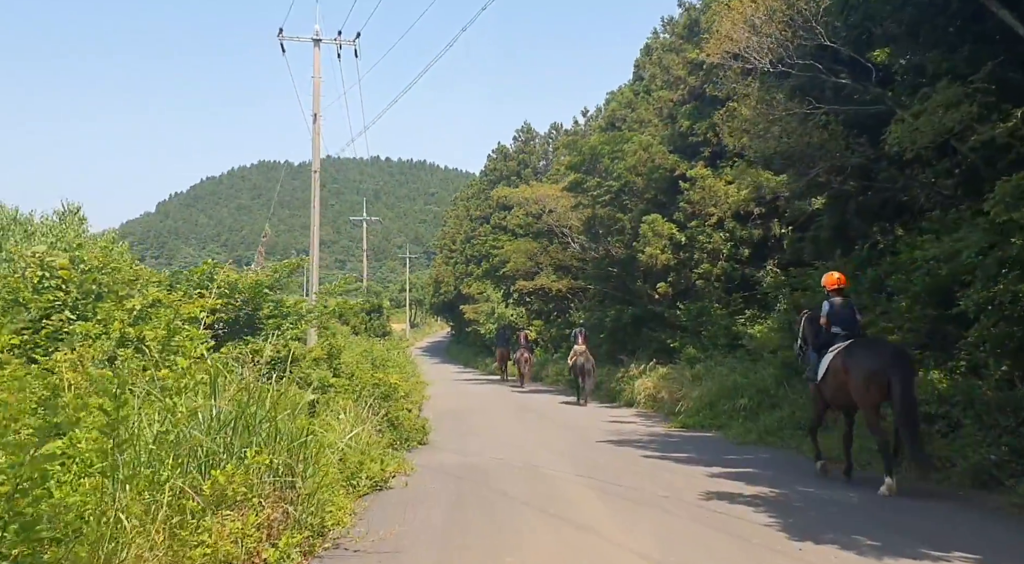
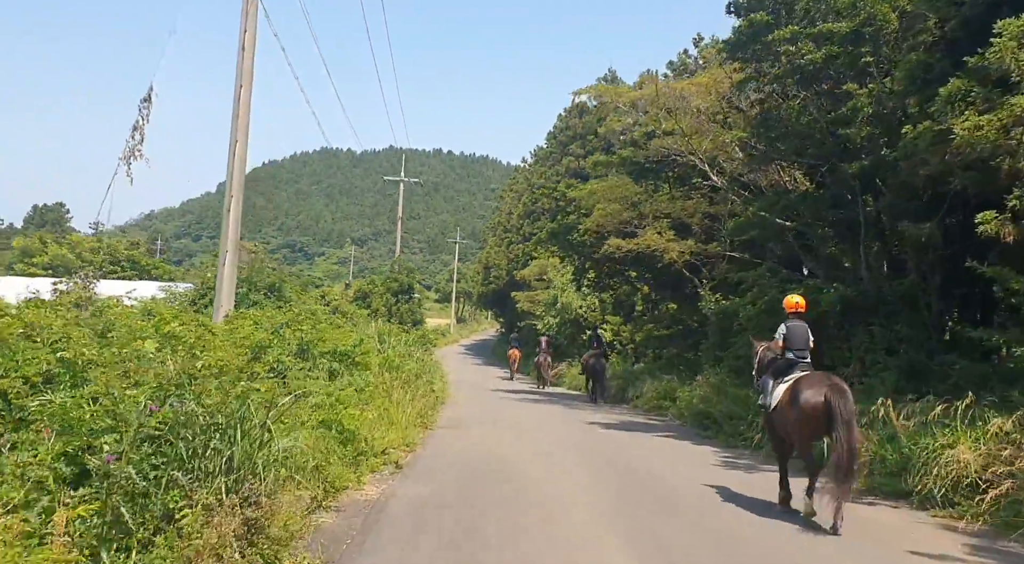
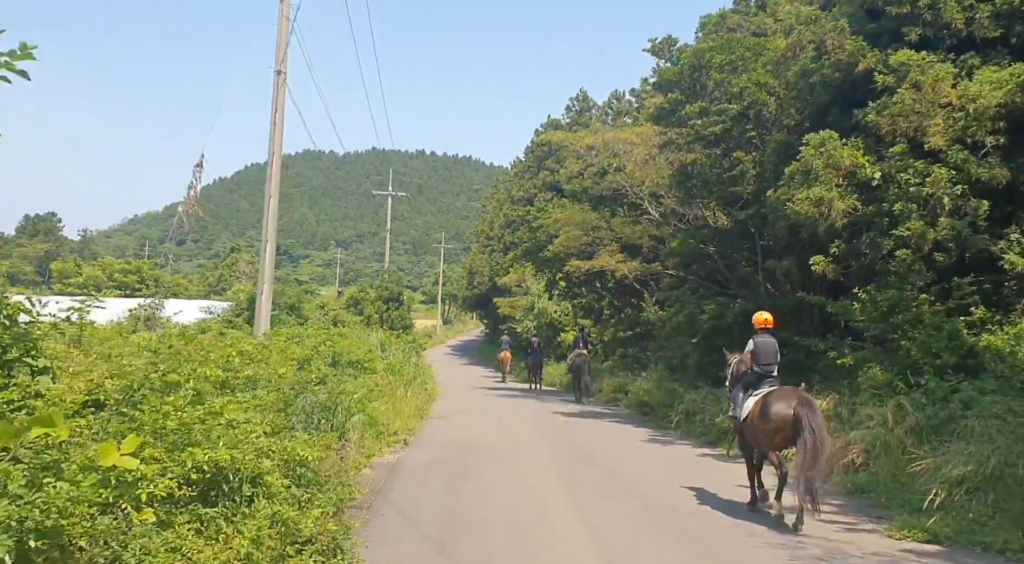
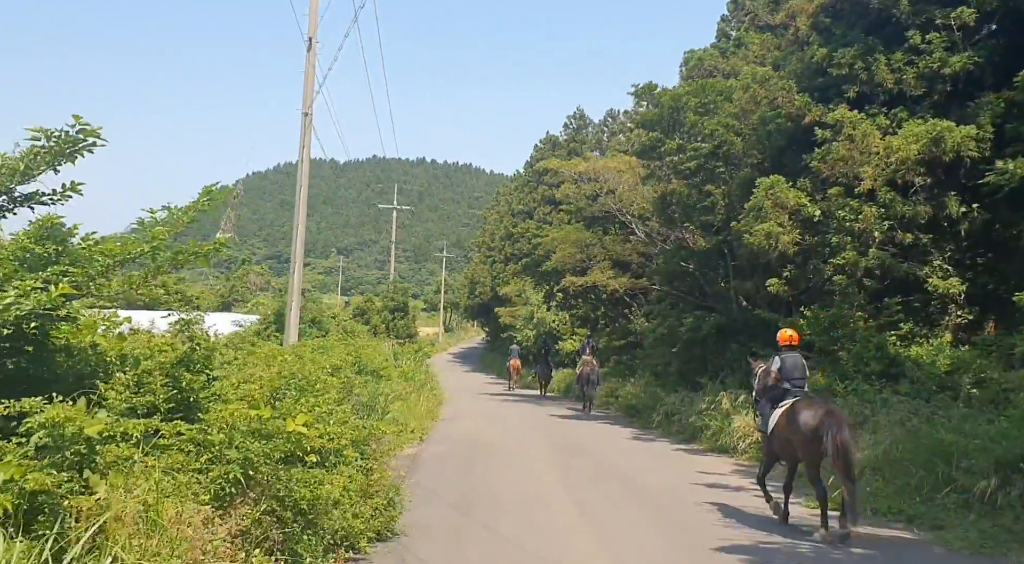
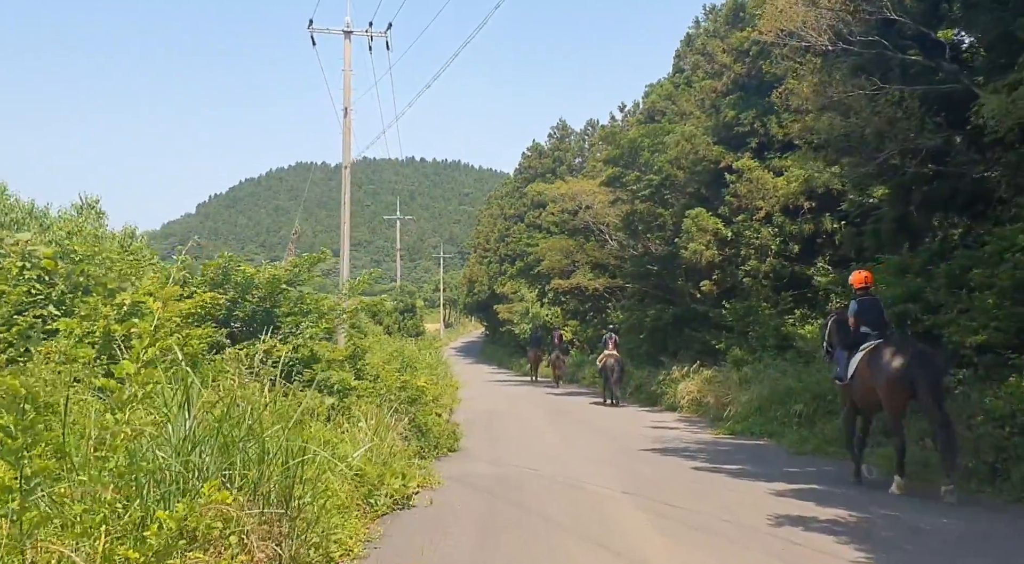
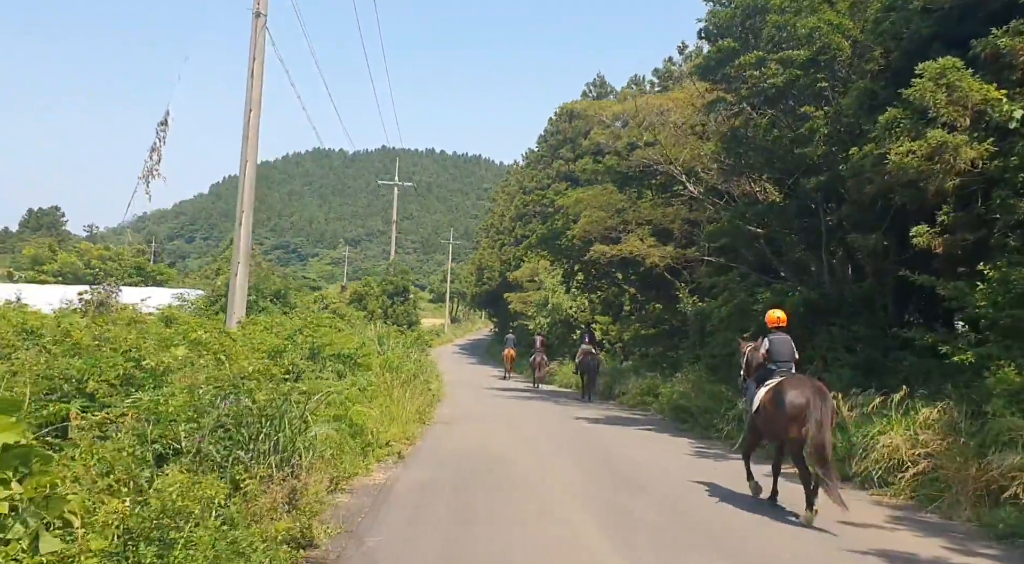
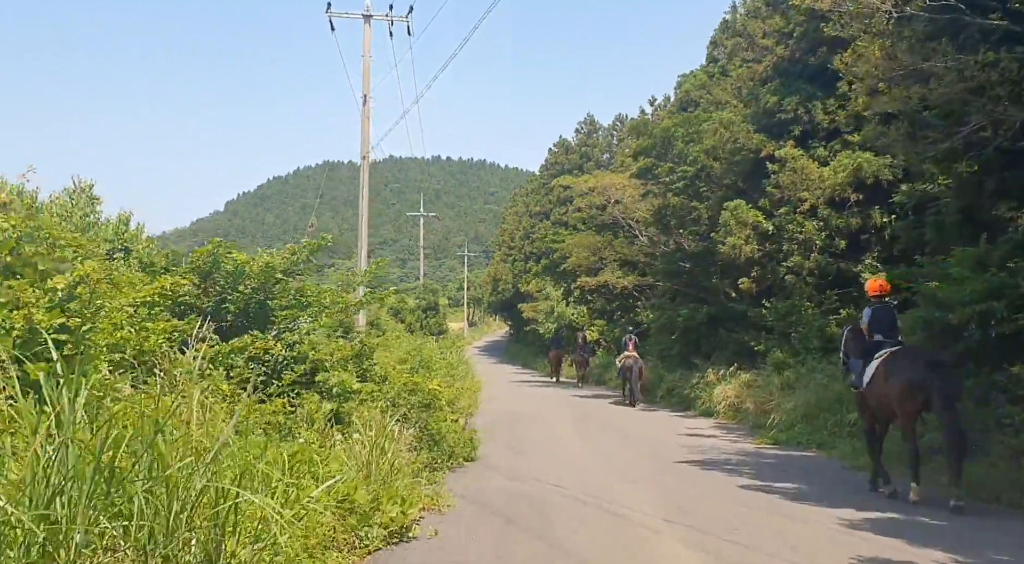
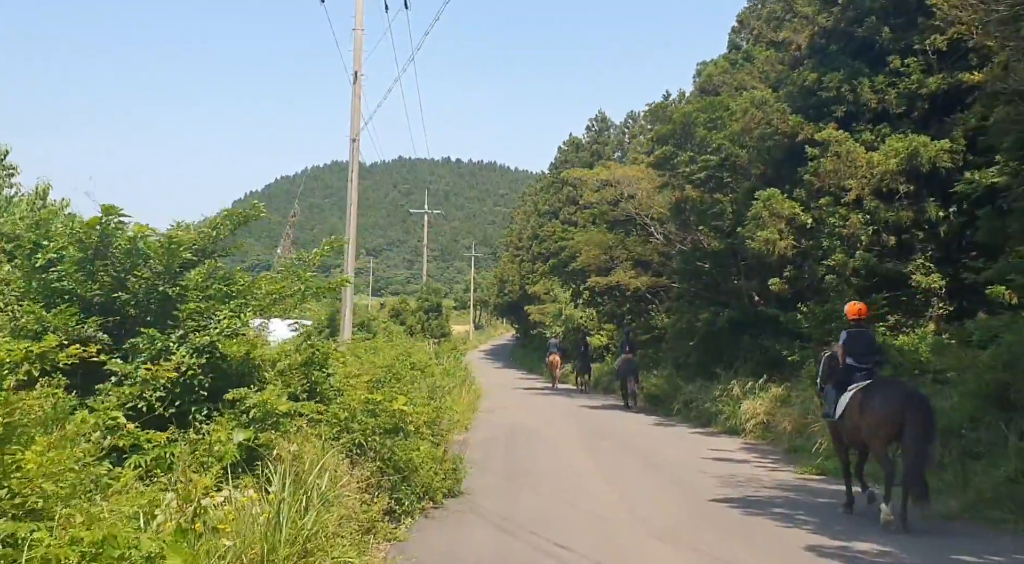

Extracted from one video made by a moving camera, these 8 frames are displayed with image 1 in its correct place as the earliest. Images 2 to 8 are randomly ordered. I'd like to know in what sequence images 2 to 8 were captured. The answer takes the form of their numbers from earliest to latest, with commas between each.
5, 7, 8, 4, 3, 6, 2
